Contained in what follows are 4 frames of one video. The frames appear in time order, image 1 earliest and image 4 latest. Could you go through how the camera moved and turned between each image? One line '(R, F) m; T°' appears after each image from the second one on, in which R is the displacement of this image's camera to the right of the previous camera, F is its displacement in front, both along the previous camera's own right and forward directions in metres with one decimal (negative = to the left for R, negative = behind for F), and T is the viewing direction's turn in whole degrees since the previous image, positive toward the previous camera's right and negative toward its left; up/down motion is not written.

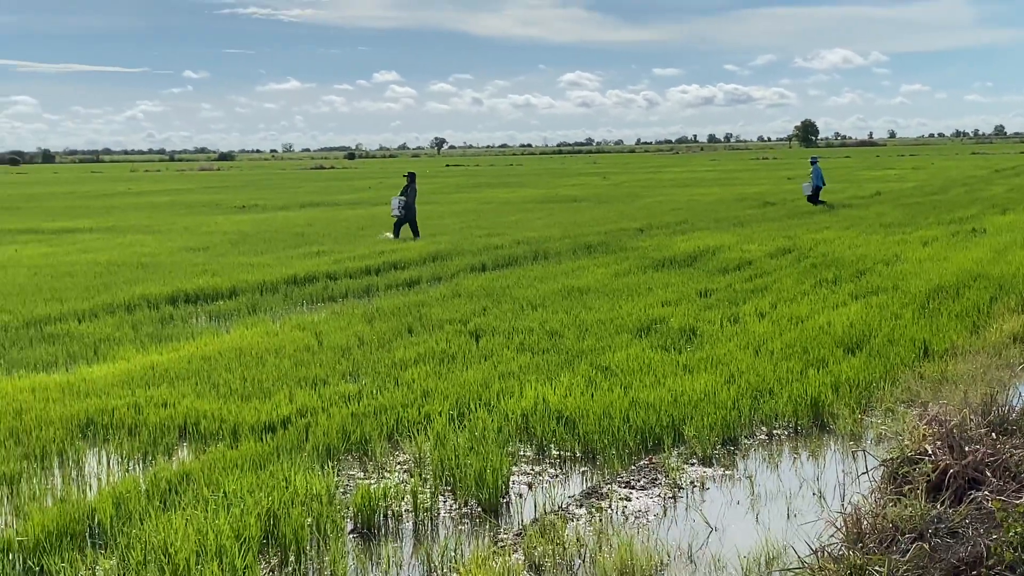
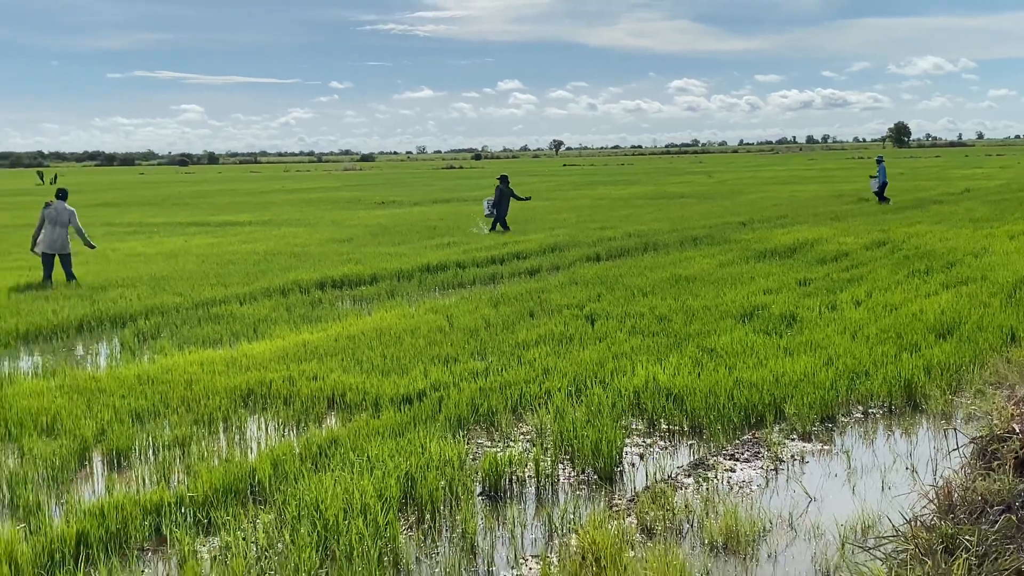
(-0.6, -0.5) m; -3°
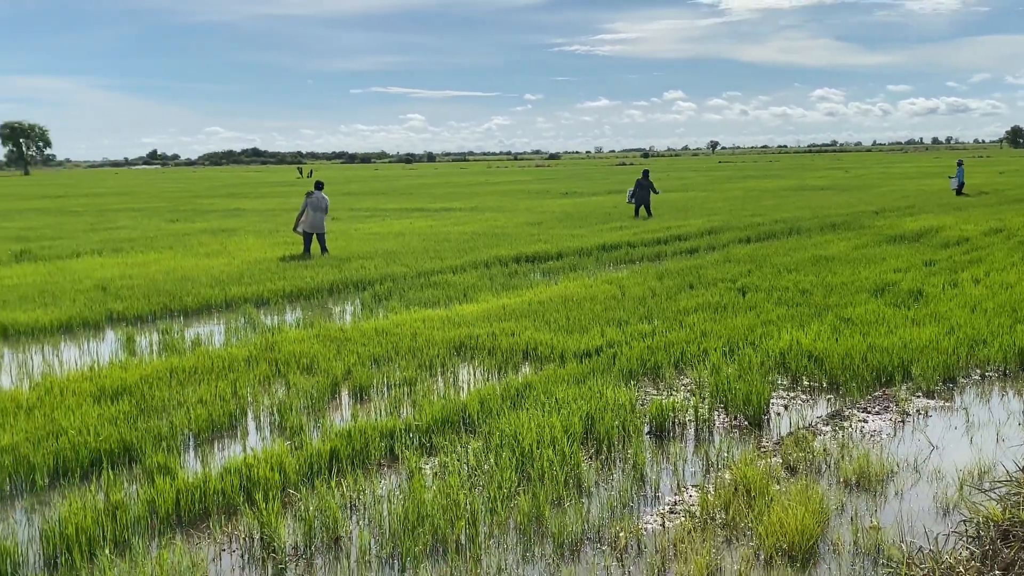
(-0.9, -1.2) m; -5°
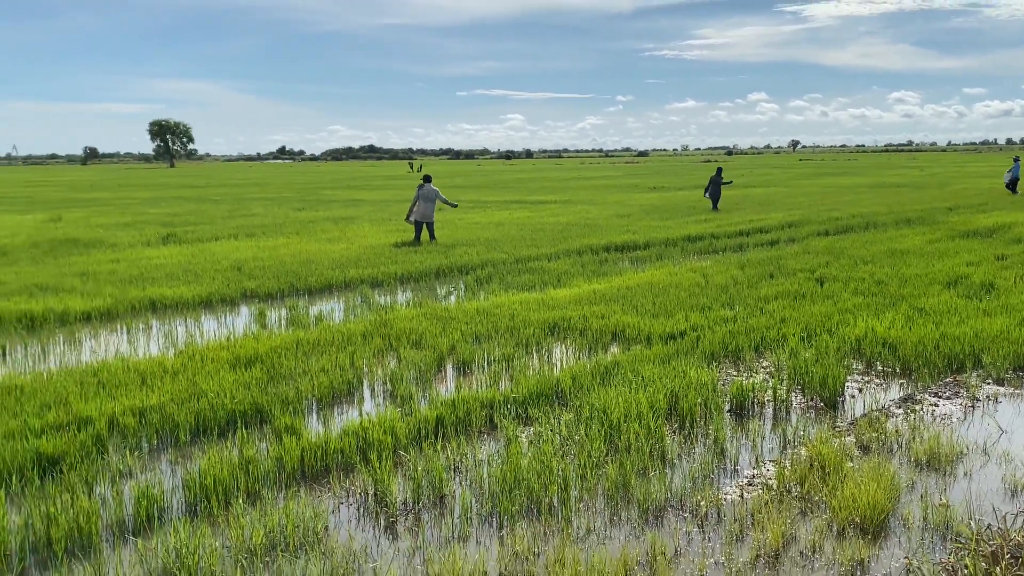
(-0.5, -0.6) m; -3°
